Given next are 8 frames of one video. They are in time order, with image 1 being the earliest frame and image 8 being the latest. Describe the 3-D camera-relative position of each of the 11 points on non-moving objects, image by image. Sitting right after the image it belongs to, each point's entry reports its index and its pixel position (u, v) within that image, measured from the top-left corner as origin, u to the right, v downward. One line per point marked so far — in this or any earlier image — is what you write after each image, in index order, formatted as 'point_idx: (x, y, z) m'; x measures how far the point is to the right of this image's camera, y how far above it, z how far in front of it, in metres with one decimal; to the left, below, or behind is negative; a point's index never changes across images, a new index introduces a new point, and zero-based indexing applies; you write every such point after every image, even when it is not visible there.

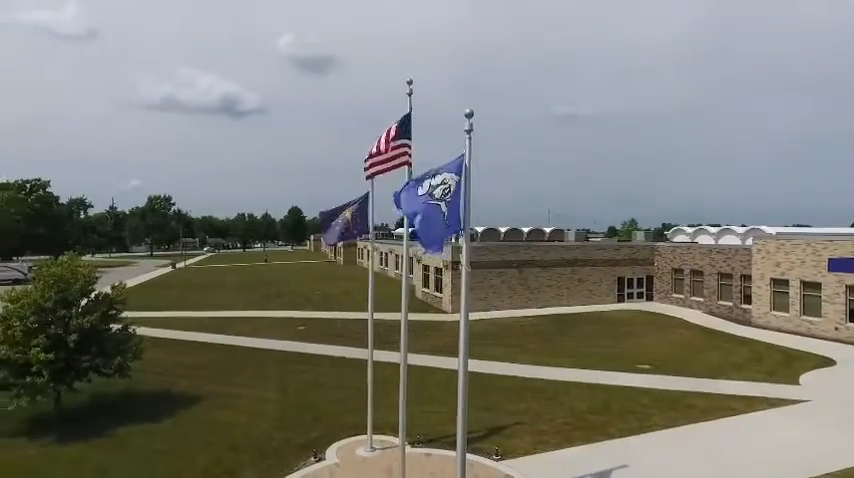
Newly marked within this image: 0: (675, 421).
0: (+6.7, -4.9, +14.2) m
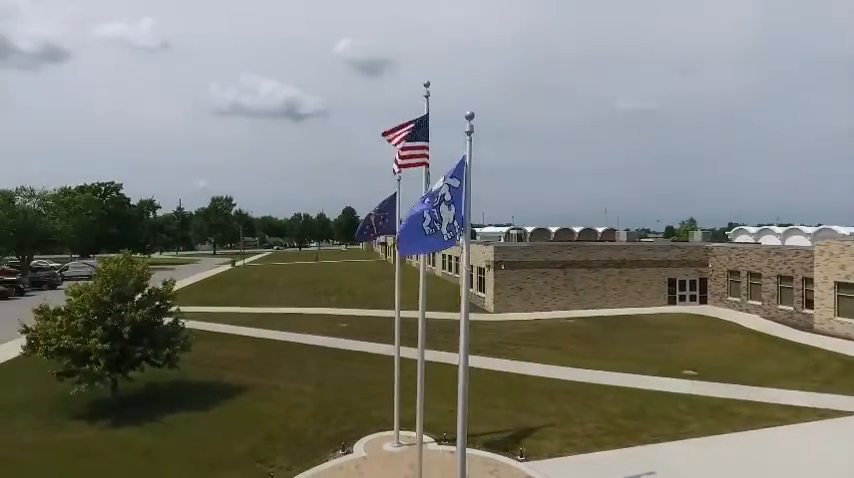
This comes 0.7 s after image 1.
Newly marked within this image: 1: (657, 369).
0: (+7.4, -4.9, +13.7) m
1: (+8.4, -4.8, +19.3) m
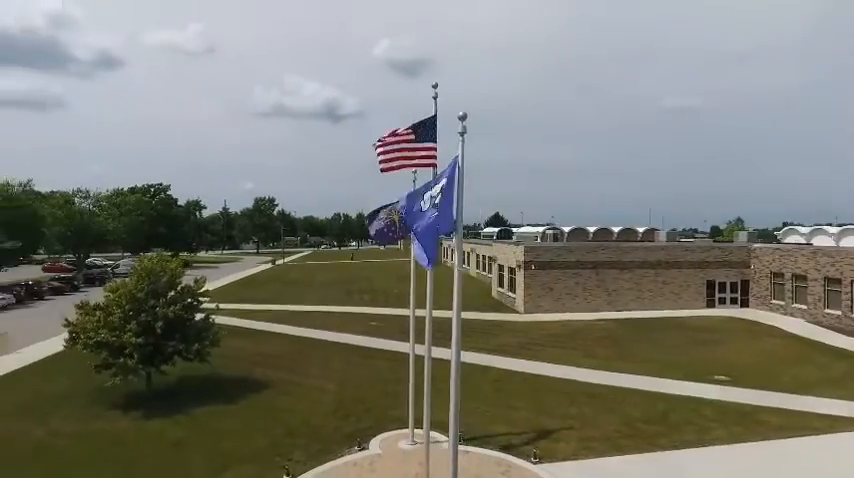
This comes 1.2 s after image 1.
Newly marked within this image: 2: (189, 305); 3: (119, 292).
0: (+7.8, -4.9, +13.2) m
1: (+9.2, -4.8, +18.7) m
2: (-7.9, -2.2, +17.5) m
3: (-9.7, -1.7, +16.7) m
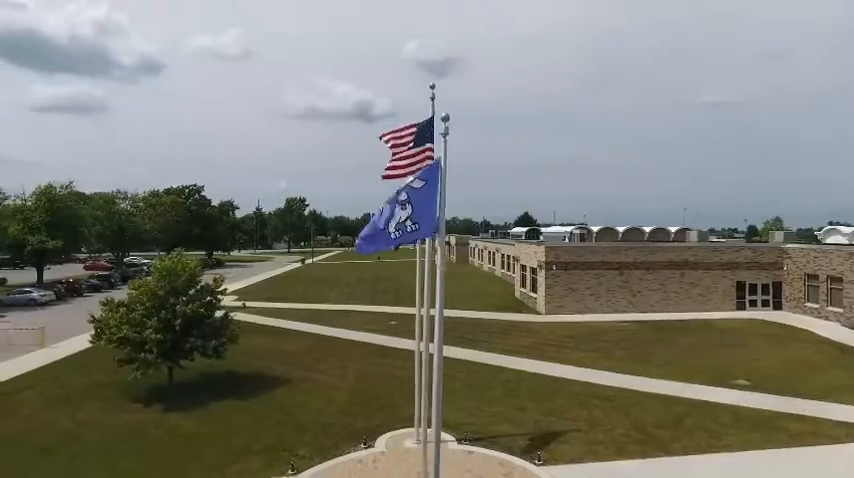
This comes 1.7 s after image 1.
0: (+7.9, -5.0, +12.8) m
1: (+9.6, -4.8, +18.2) m
2: (-7.5, -2.2, +18.0) m
3: (-9.4, -1.7, +17.3) m
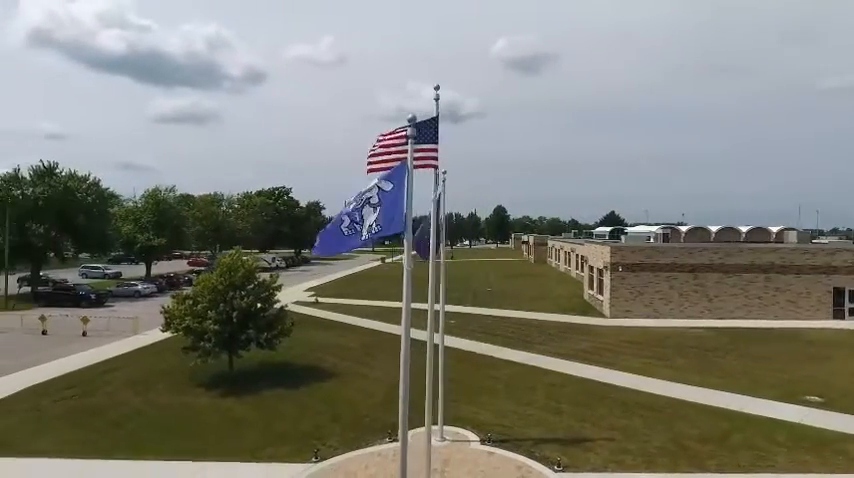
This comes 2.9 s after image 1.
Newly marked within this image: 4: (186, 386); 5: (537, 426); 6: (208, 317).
0: (+8.3, -5.0, +11.5) m
1: (+10.9, -4.8, +16.6) m
2: (-6.0, -2.1, +19.2) m
3: (-8.0, -1.6, +18.9) m
4: (-8.5, -5.2, +18.8) m
5: (+3.0, -5.1, +14.5) m
6: (-7.7, -2.7, +18.5) m
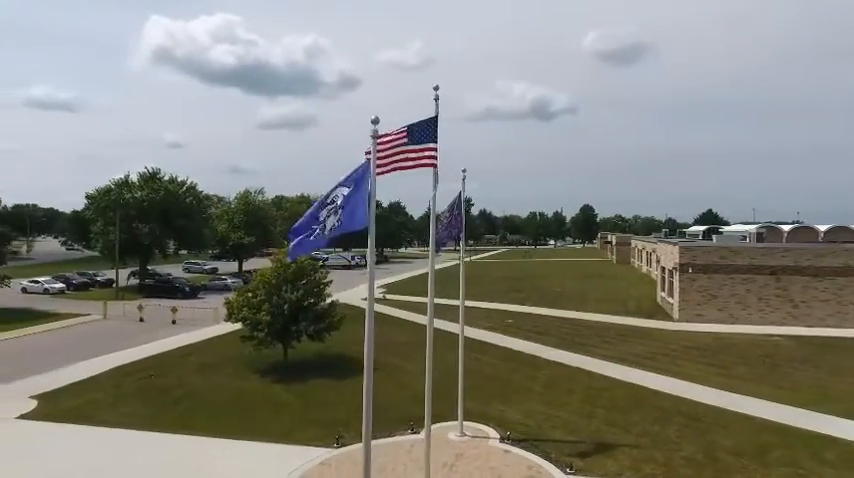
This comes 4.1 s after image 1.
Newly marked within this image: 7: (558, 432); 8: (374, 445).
0: (+8.3, -4.9, +10.4) m
1: (+11.8, -4.8, +15.0) m
2: (-4.5, -2.1, +20.4) m
3: (-6.5, -1.5, +20.4) m
4: (-7.0, -5.1, +20.4) m
5: (+3.7, -5.1, +14.2) m
6: (-6.2, -2.7, +20.0) m
7: (+3.4, -5.1, +13.9) m
8: (-1.3, -5.2, +13.2) m
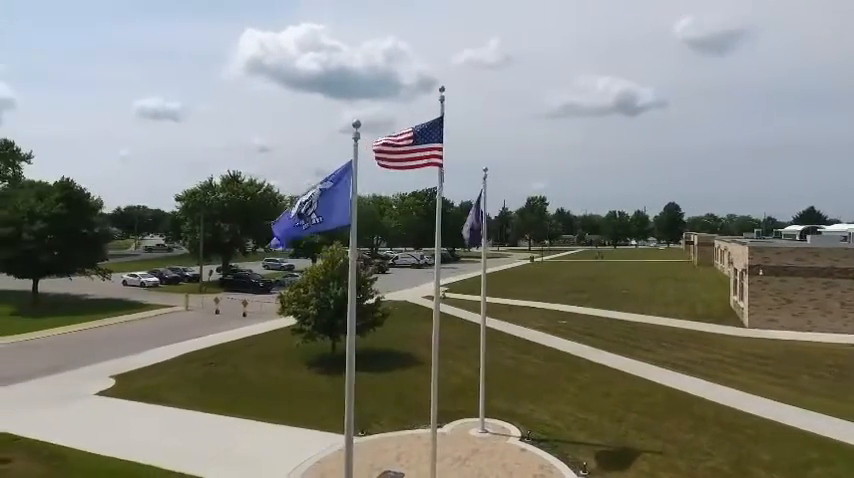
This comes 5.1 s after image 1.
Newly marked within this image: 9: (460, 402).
0: (+8.3, -4.9, +9.4) m
1: (+12.4, -4.8, +13.5) m
2: (-2.8, -2.0, +21.3) m
3: (-4.8, -1.5, +21.5) m
4: (-5.4, -5.1, +21.6) m
5: (+4.3, -5.0, +13.9) m
6: (-4.6, -2.6, +21.1) m
7: (+4.0, -5.0, +13.6) m
8: (-0.8, -5.1, +13.7) m
9: (+1.1, -5.1, +16.5) m
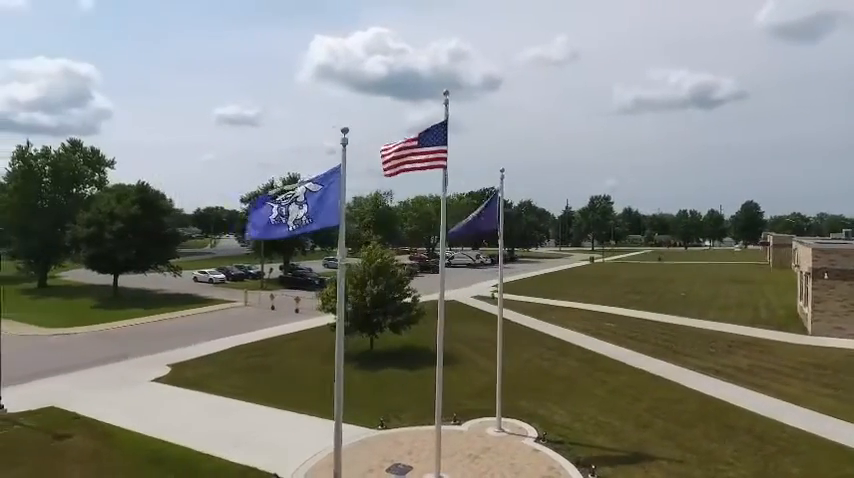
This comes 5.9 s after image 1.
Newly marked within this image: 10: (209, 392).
0: (+8.1, -4.9, +8.7) m
1: (+12.7, -4.8, +12.2) m
2: (-1.5, -2.0, +21.8) m
3: (-3.4, -1.4, +22.3) m
4: (-3.9, -5.0, +22.5) m
5: (+4.7, -5.0, +13.6) m
6: (-3.2, -2.6, +21.8) m
7: (+4.4, -5.1, +13.4) m
8: (-0.3, -5.1, +14.0) m
9: (+1.9, -5.1, +16.6) m
10: (-7.7, -5.4, +18.6) m
